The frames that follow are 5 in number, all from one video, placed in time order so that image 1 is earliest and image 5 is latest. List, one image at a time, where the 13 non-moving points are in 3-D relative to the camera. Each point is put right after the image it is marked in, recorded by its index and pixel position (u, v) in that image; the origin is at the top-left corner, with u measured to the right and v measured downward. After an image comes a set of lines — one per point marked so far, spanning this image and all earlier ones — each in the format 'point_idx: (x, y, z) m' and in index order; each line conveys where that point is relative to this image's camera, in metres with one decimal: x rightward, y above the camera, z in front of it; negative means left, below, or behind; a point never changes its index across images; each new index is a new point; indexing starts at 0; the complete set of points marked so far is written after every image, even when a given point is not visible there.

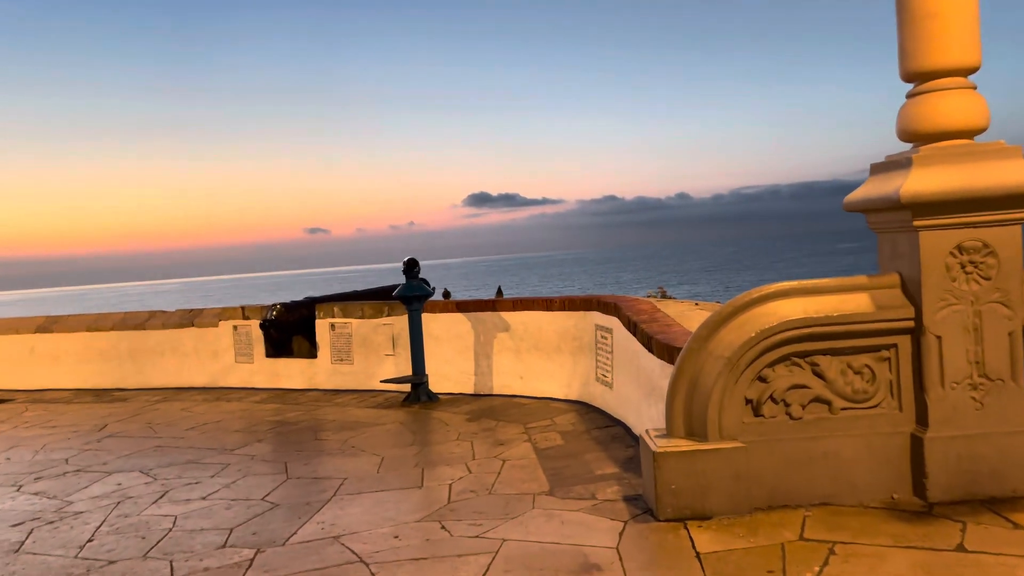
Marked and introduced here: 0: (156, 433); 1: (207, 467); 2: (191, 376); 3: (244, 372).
0: (-3.0, -1.2, +6.9) m
1: (-2.0, -1.2, +5.4) m
2: (-3.7, -1.0, +9.4) m
3: (-3.0, -0.9, +9.0) m
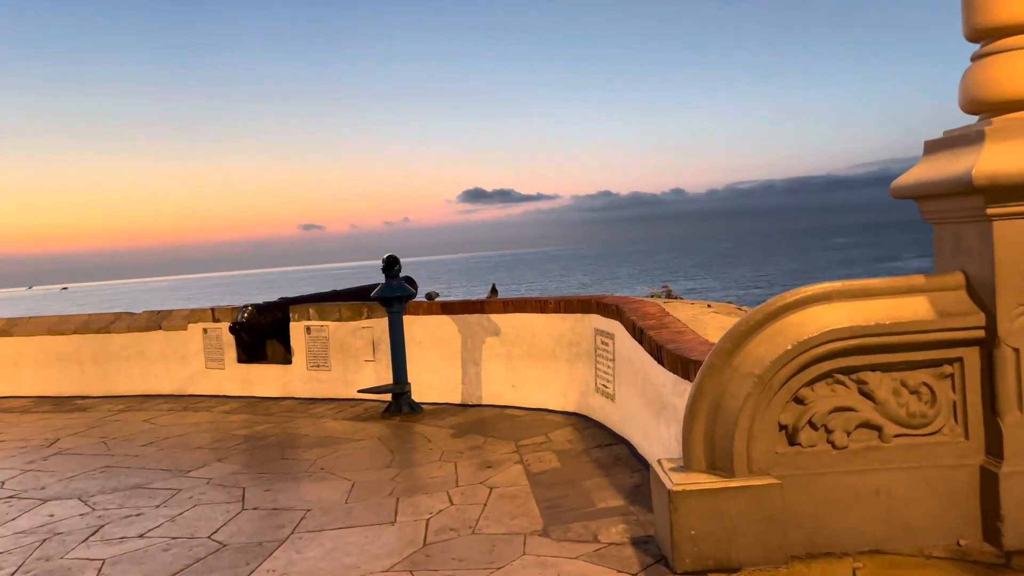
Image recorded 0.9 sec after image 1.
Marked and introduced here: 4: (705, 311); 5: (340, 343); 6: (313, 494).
0: (-3.1, -1.2, +6.3) m
1: (-2.1, -1.2, +4.8) m
2: (-3.8, -1.0, +8.7) m
3: (-3.1, -0.9, +8.4) m
4: (+1.6, -0.2, +6.6) m
5: (-1.6, -0.5, +7.4) m
6: (-1.1, -1.1, +4.5) m
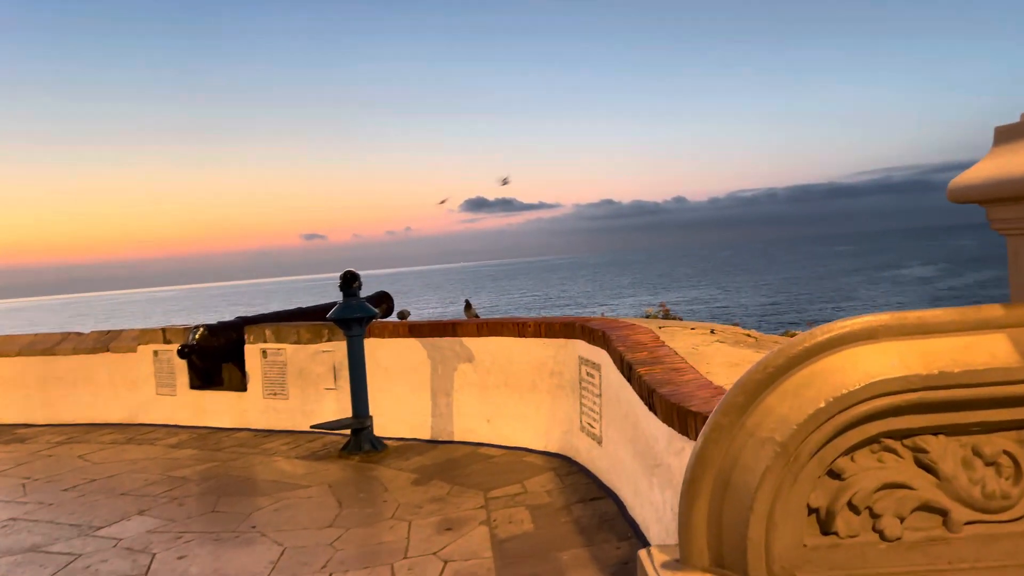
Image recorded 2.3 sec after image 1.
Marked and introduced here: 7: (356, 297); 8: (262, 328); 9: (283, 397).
0: (-3.3, -1.4, +5.5) m
1: (-2.3, -1.3, +4.0) m
2: (-3.9, -1.2, +8.0) m
3: (-3.2, -1.1, +7.6) m
4: (+1.4, -0.3, +5.8) m
5: (-1.7, -0.7, +6.6) m
6: (-1.3, -1.3, +3.7) m
7: (-1.1, -0.1, +5.8) m
8: (-2.1, -0.3, +6.8) m
9: (-1.9, -0.9, +6.8) m
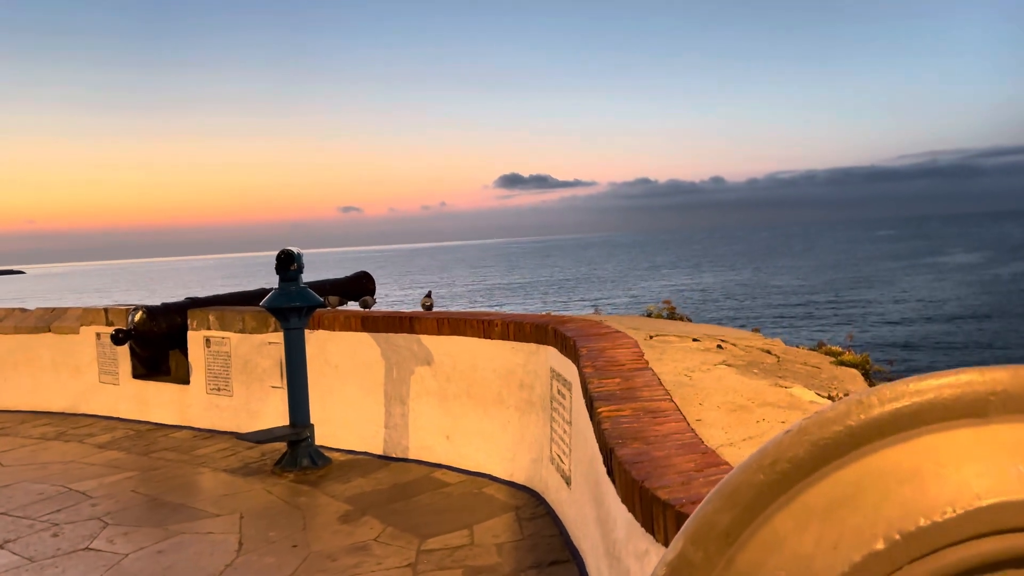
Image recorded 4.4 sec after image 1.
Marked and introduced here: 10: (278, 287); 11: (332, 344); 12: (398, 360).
0: (-3.5, -1.2, +4.6) m
1: (-2.5, -1.3, +3.1) m
2: (-4.0, -1.0, +7.1) m
3: (-3.3, -0.9, +6.7) m
4: (+1.2, -0.3, +4.7) m
5: (-1.9, -0.5, +5.7) m
6: (-1.5, -1.2, +2.8) m
7: (-1.3, 0.0, +4.8) m
8: (-2.2, -0.2, +5.9) m
9: (-2.0, -0.8, +5.8) m
10: (-1.4, 0.0, +4.8) m
11: (-1.1, -0.3, +5.1) m
12: (-0.7, -0.4, +4.7) m
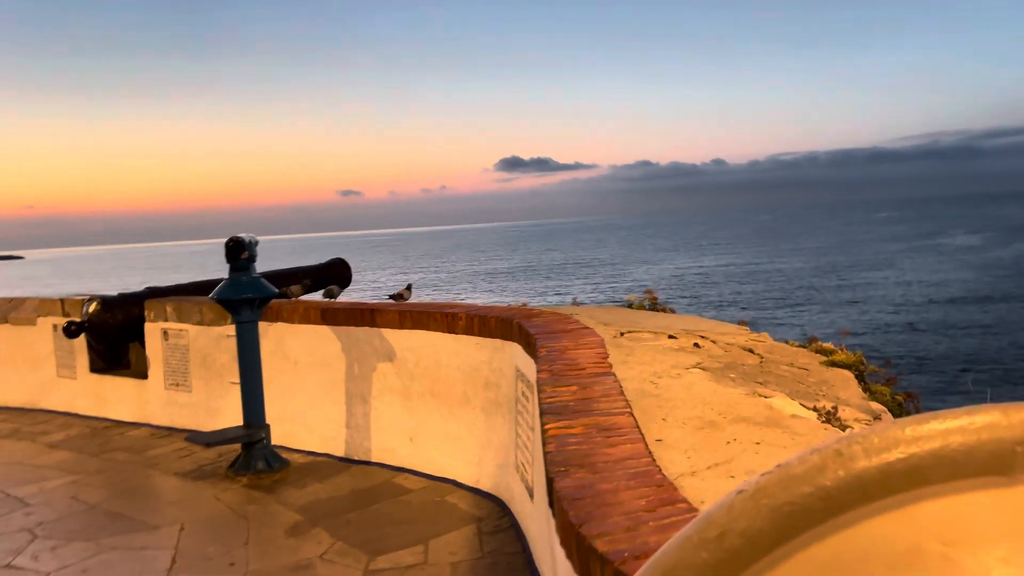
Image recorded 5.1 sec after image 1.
0: (-3.6, -1.2, +4.3) m
1: (-2.7, -1.2, +2.8) m
2: (-4.2, -0.9, +6.8) m
3: (-3.5, -0.8, +6.4) m
4: (+1.1, -0.2, +4.4) m
5: (-2.0, -0.4, +5.4) m
6: (-1.7, -1.2, +2.5) m
7: (-1.4, +0.1, +4.4) m
8: (-2.4, -0.1, +5.6) m
9: (-2.2, -0.7, +5.5) m
10: (-1.5, +0.1, +4.4) m
11: (-1.3, -0.3, +4.7) m
12: (-0.8, -0.4, +4.4) m
